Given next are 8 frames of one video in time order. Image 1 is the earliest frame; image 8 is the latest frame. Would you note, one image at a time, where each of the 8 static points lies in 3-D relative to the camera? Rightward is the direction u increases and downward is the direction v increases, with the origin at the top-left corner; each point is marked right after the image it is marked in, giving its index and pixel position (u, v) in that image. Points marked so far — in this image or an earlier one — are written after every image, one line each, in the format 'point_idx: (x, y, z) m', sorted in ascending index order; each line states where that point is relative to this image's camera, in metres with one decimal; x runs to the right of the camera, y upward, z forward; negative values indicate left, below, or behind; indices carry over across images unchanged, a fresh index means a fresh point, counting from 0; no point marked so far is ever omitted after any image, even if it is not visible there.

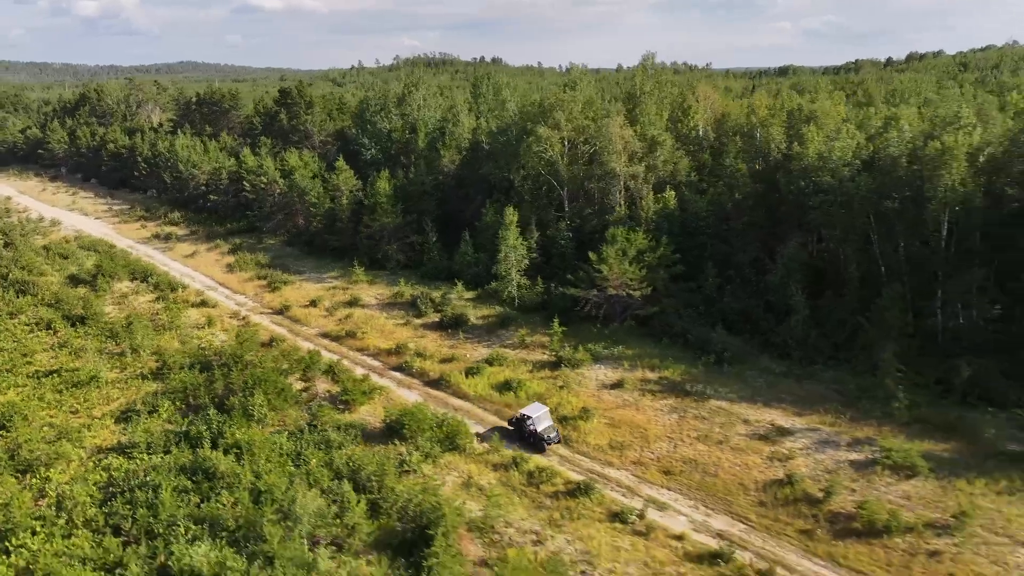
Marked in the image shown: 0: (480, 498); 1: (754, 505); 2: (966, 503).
0: (-0.5, -5.2, +17.7) m
1: (+6.2, -5.3, +17.6) m
2: (+10.9, -5.0, +17.0) m
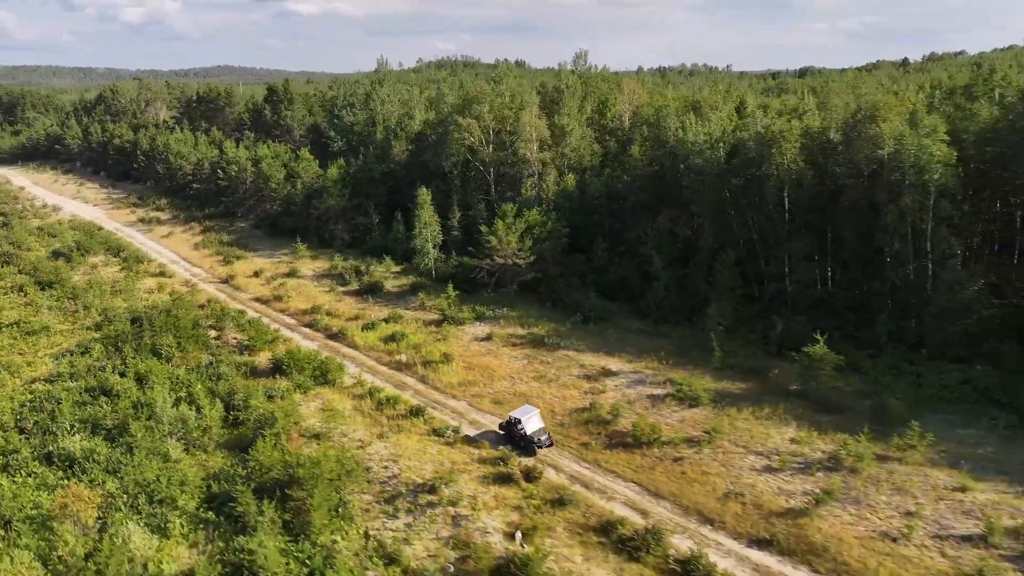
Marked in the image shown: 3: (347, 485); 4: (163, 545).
0: (-5.3, -3.8, +21.2) m
1: (+1.4, -4.0, +20.9) m
2: (+6.1, -3.7, +20.1) m
3: (-4.0, -4.8, +17.6) m
4: (-7.2, -5.4, +15.1) m
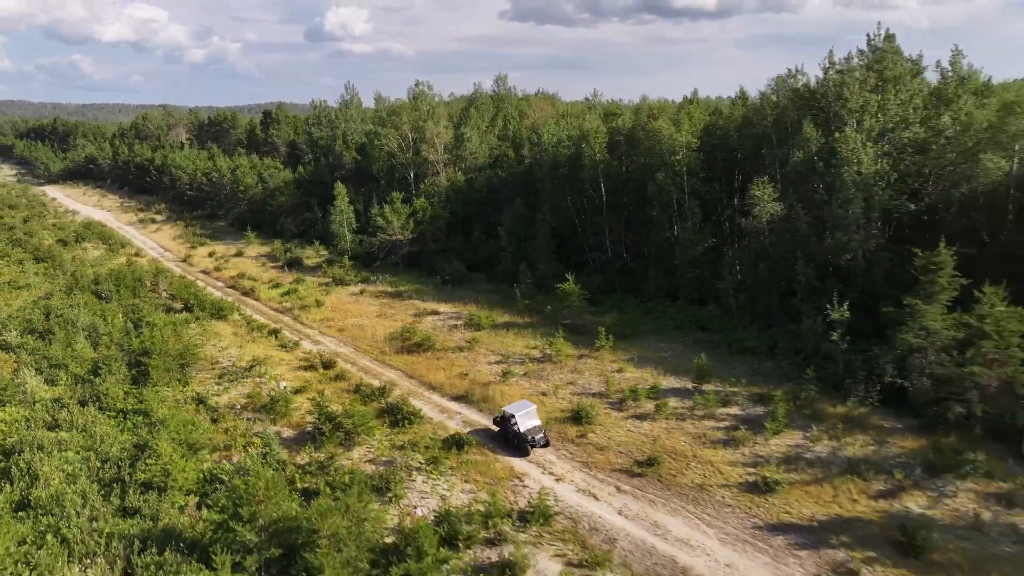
0: (-12.0, -1.8, +28.5) m
1: (-5.4, -2.0, +27.8) m
2: (-0.8, -1.8, +26.7) m
3: (-11.0, -2.6, +24.8) m
4: (-14.4, -3.1, +22.4) m
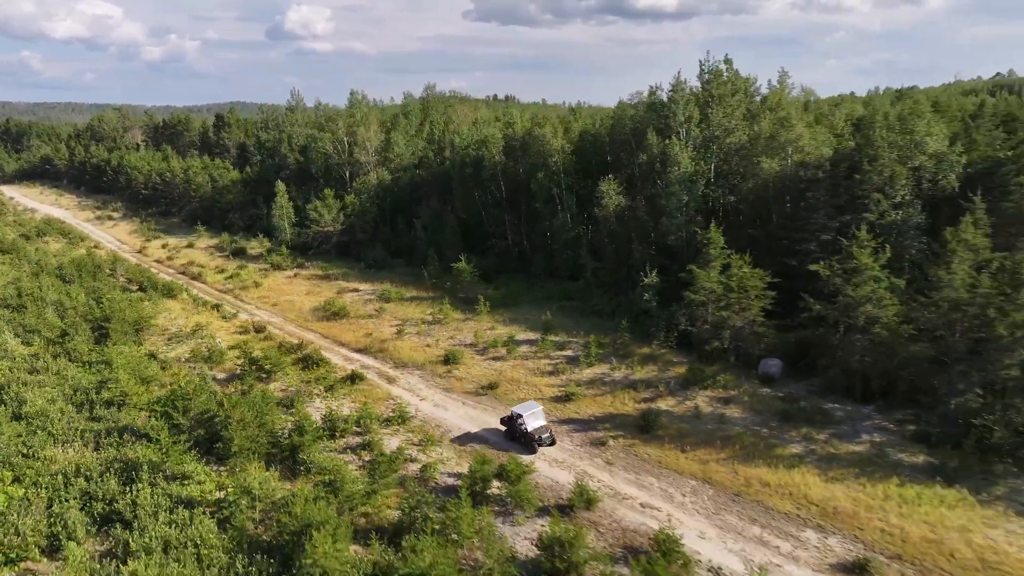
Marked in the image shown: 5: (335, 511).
0: (-16.6, -0.9, +33.8) m
1: (-9.9, -1.1, +33.4) m
2: (-5.2, -0.8, +32.5) m
3: (-15.3, -1.7, +30.1) m
4: (-18.6, -2.3, +27.6) m
5: (-3.5, -4.5, +14.6) m
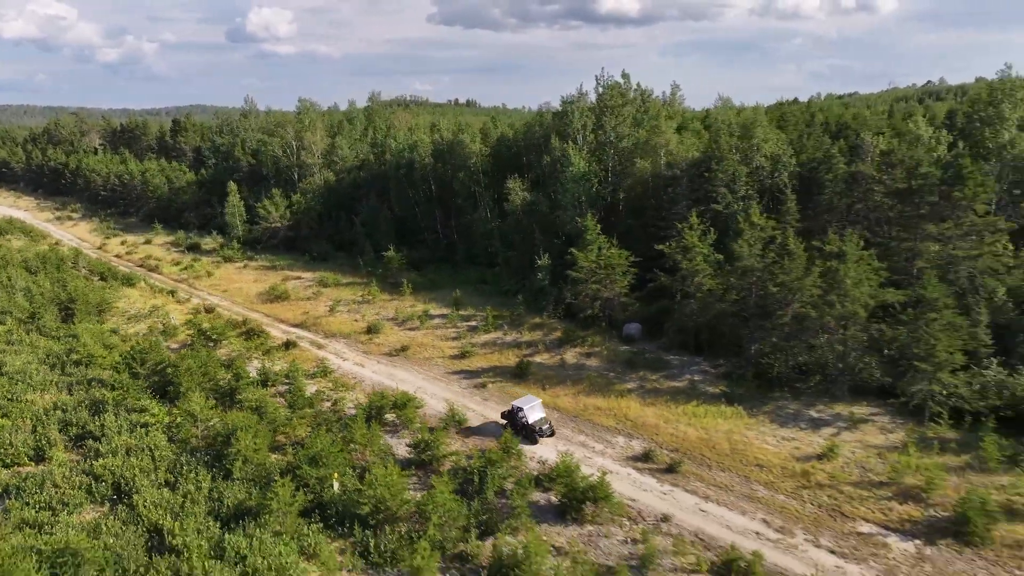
0: (-20.7, -0.3, +37.8) m
1: (-14.0, -0.4, +37.7) m
2: (-9.3, -0.1, +37.1) m
3: (-19.2, -1.1, +34.2) m
4: (-22.4, -1.6, +31.5) m
5: (-6.7, -3.7, +19.2) m
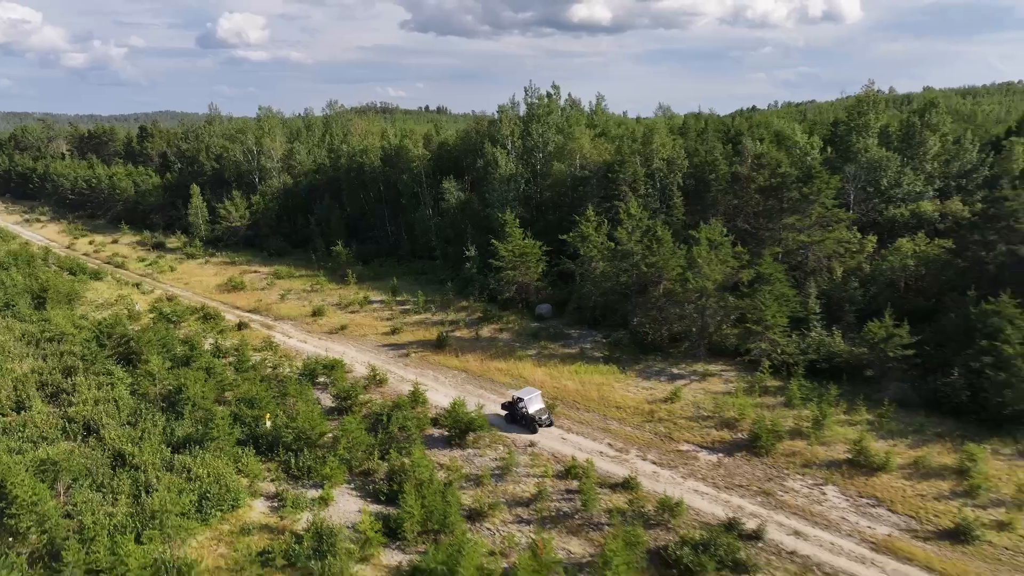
0: (-24.3, +0.1, +41.1) m
1: (-17.6, 0.0, +41.3) m
2: (-12.9, +0.4, +40.8) m
3: (-22.7, -0.6, +37.6) m
4: (-25.8, -1.2, +34.8) m
5: (-9.7, -3.0, +23.0) m
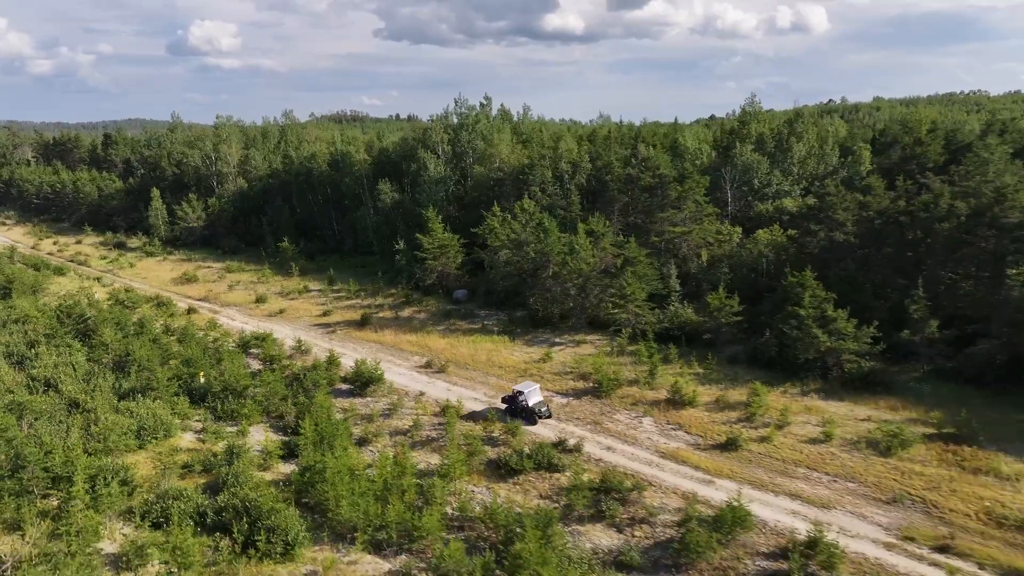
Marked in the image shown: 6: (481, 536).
0: (-28.7, +0.5, +44.7) m
1: (-22.0, +0.4, +45.0) m
2: (-17.2, +0.8, +44.7) m
3: (-27.0, -0.2, +41.2) m
4: (-29.9, -0.7, +38.3) m
5: (-13.4, -2.3, +27.0) m
6: (-0.7, -5.4, +15.6) m
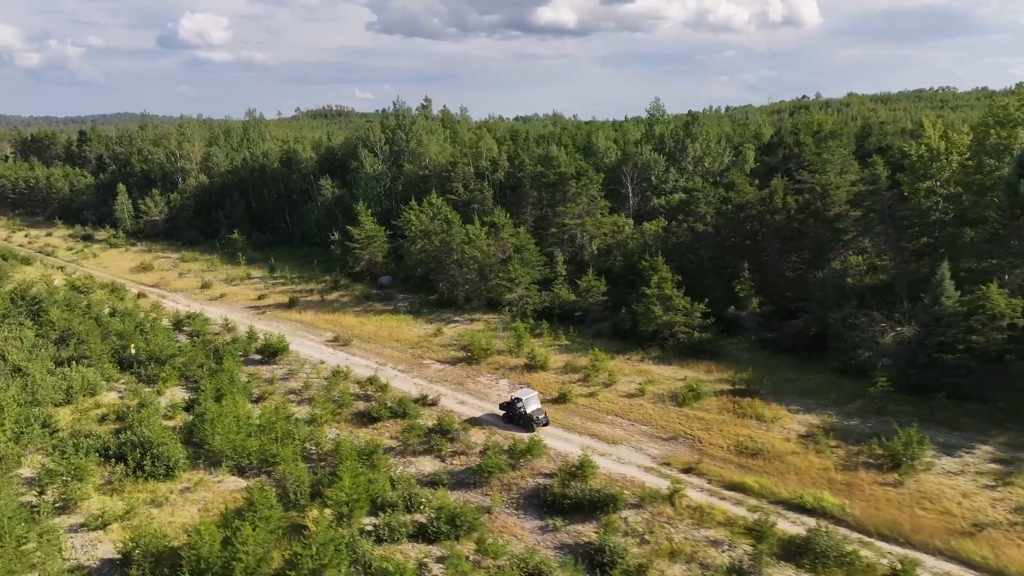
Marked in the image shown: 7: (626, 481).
0: (-33.3, +1.3, +48.4) m
1: (-26.6, +1.2, +48.8) m
2: (-21.9, +1.6, +48.5) m
3: (-31.6, +0.6, +44.8) m
4: (-34.5, 0.0, +41.9) m
5: (-17.9, -1.7, +30.9) m
6: (-5.0, -4.8, +19.5) m
7: (+2.9, -4.9, +18.4) m
